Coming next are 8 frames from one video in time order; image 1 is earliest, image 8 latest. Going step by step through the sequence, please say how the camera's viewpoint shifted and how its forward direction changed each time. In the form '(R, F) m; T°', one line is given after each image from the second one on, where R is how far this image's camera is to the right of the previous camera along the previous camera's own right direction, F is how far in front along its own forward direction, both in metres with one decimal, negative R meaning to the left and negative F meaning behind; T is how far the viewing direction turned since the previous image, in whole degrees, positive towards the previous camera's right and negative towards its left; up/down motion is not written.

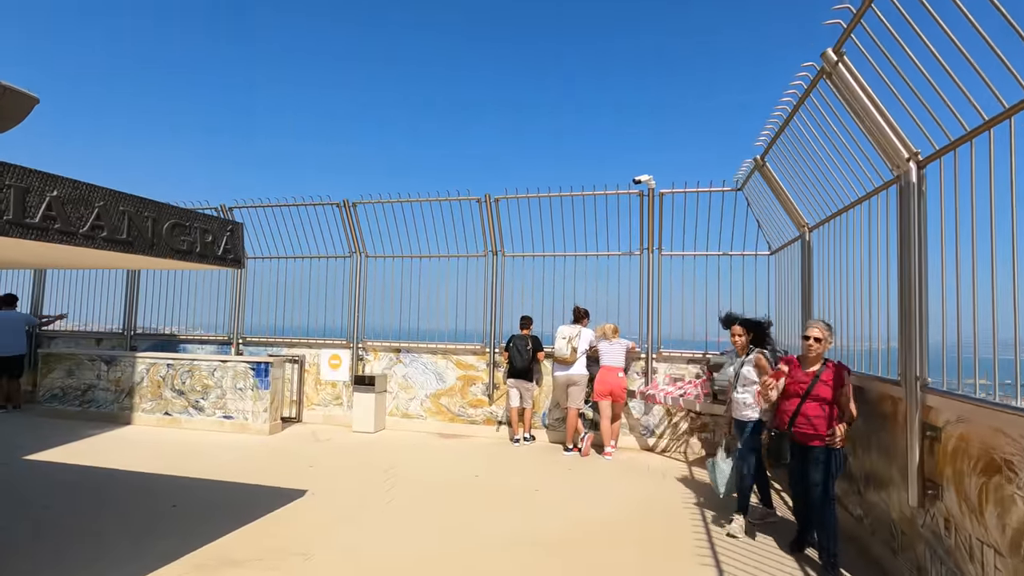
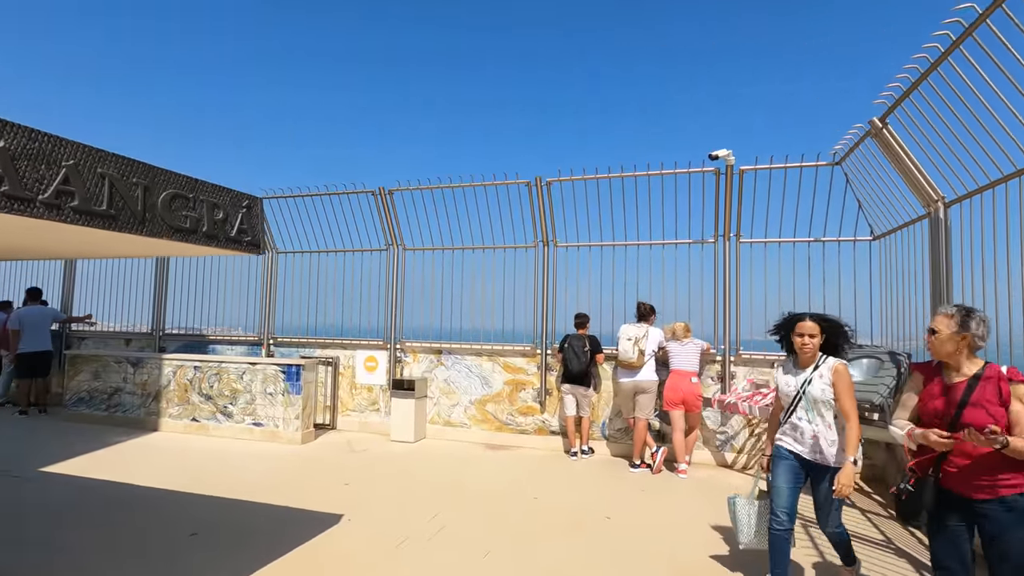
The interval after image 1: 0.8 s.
(-0.3, +0.9) m; -3°
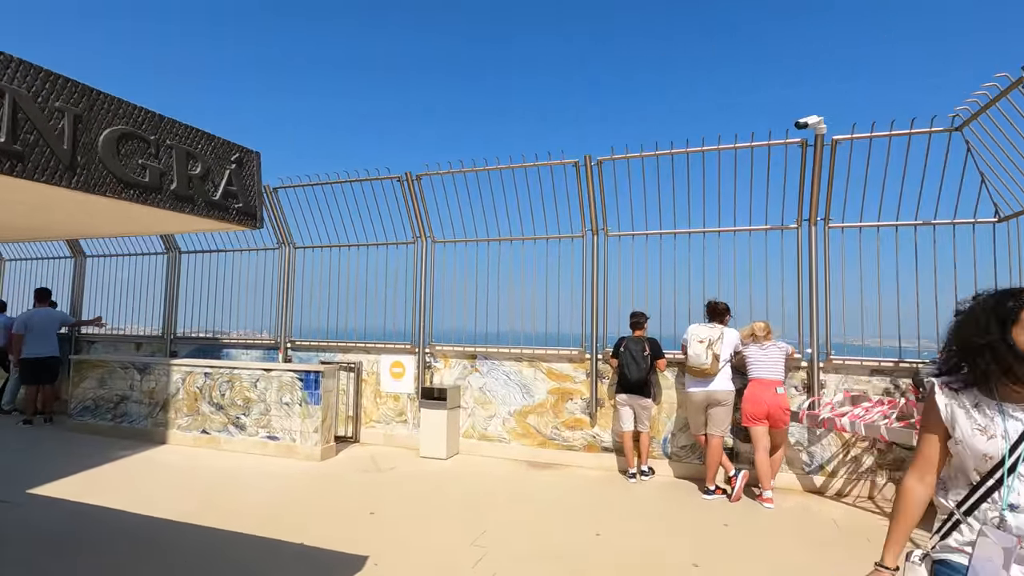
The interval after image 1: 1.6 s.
(-0.3, +0.9) m; -2°
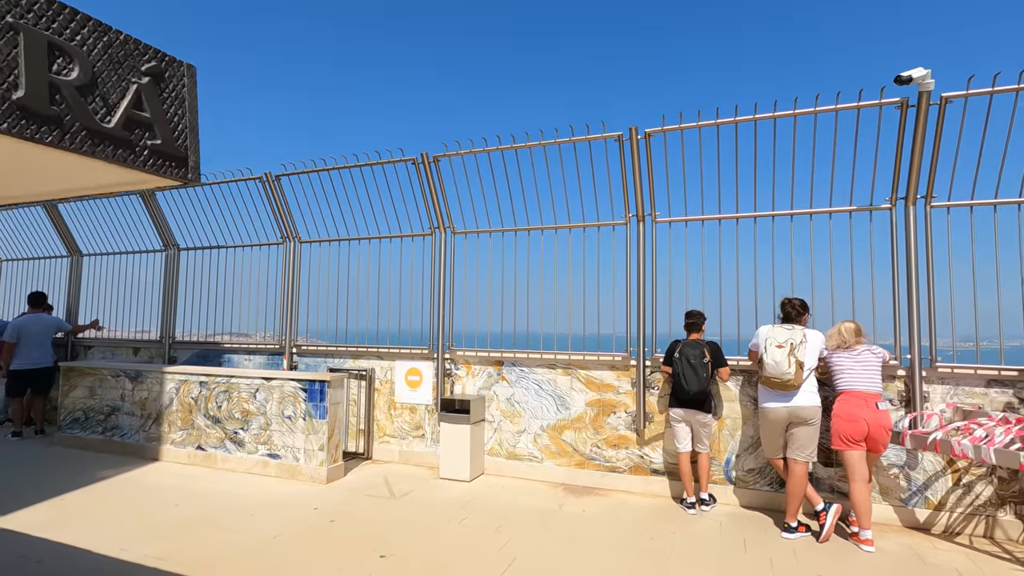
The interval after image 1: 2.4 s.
(-0.2, +0.9) m; -2°
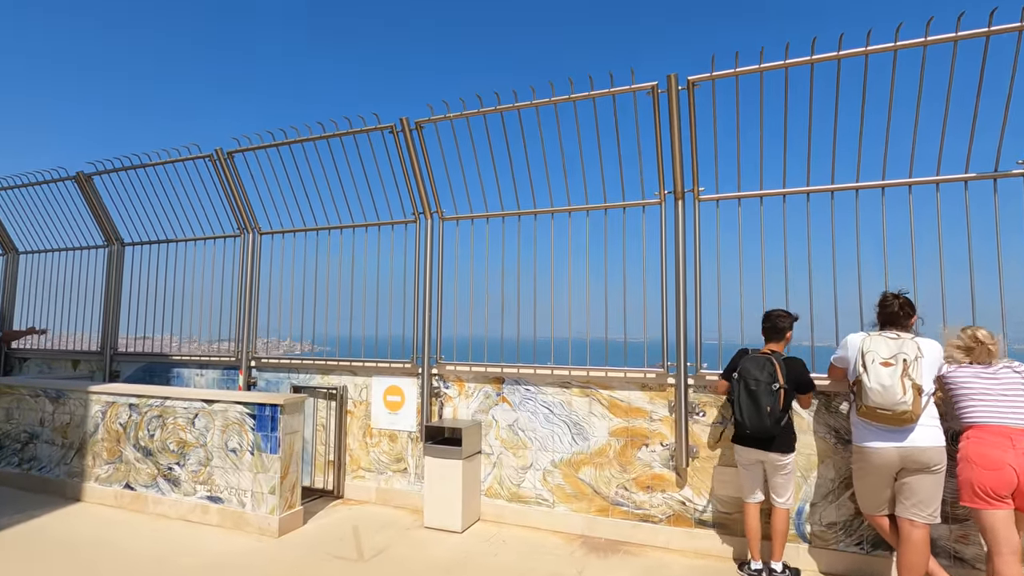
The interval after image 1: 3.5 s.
(0.0, +1.3) m; 0°
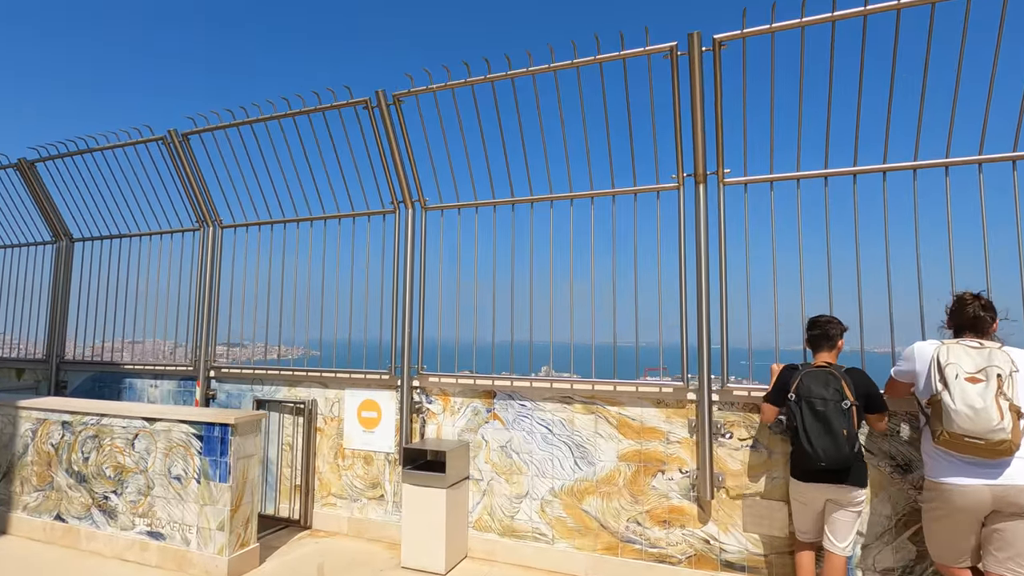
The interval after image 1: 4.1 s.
(0.0, +0.7) m; +1°
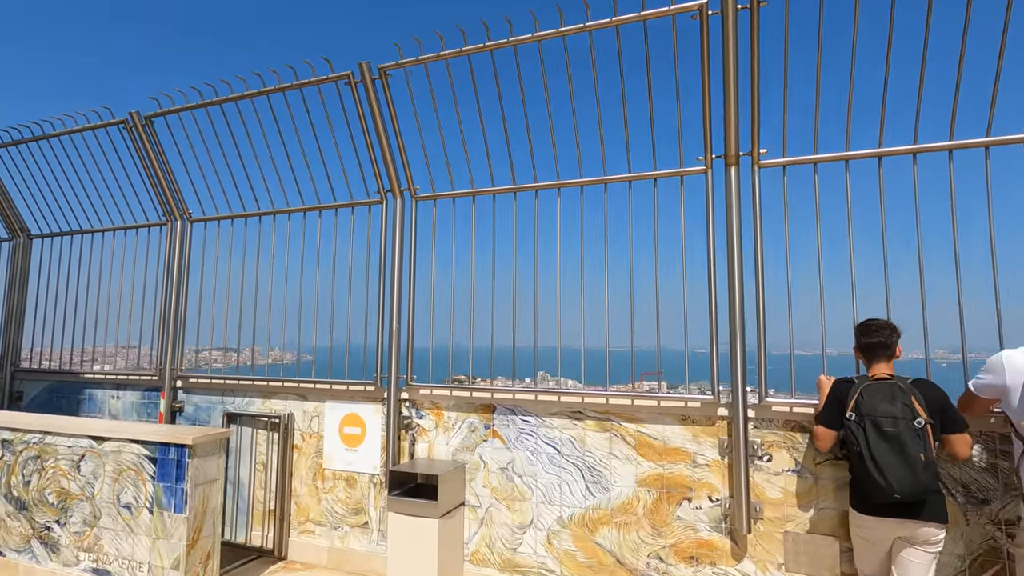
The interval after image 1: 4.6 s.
(0.0, +0.5) m; 0°
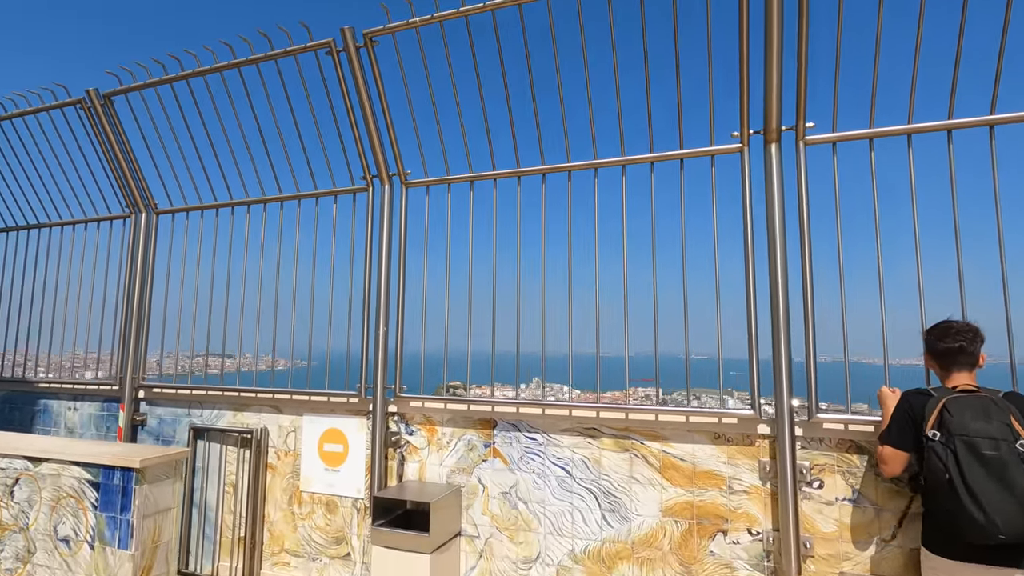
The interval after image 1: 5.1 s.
(0.0, +0.5) m; 0°
